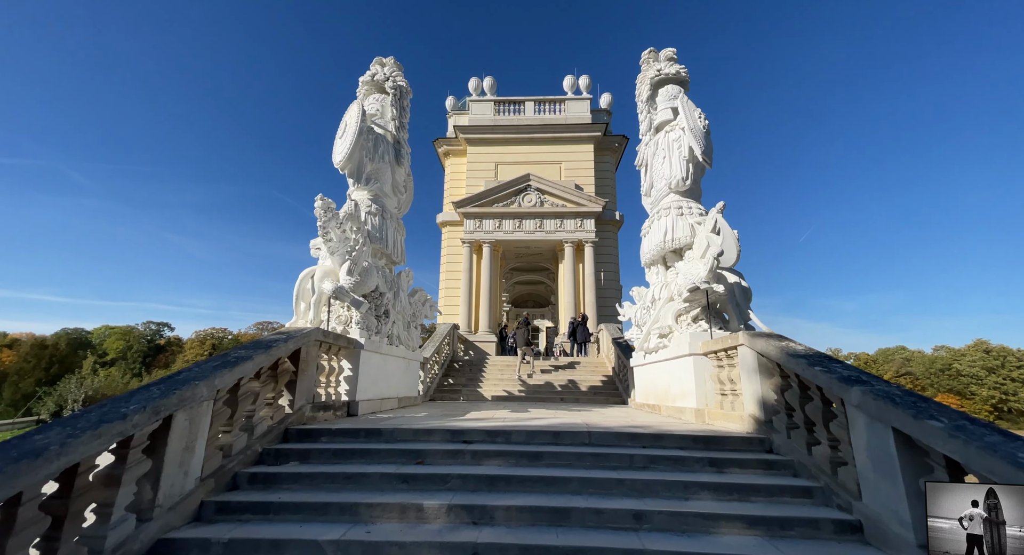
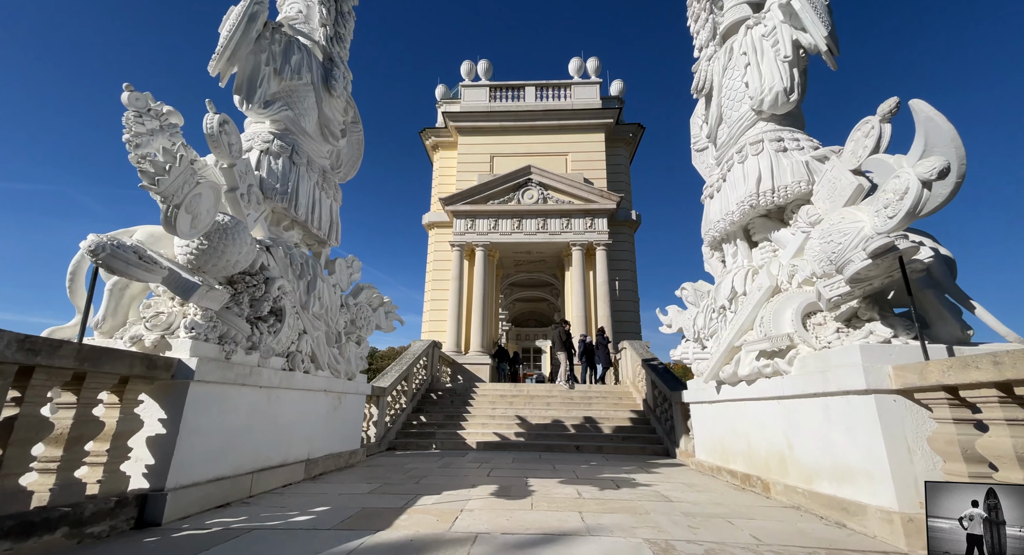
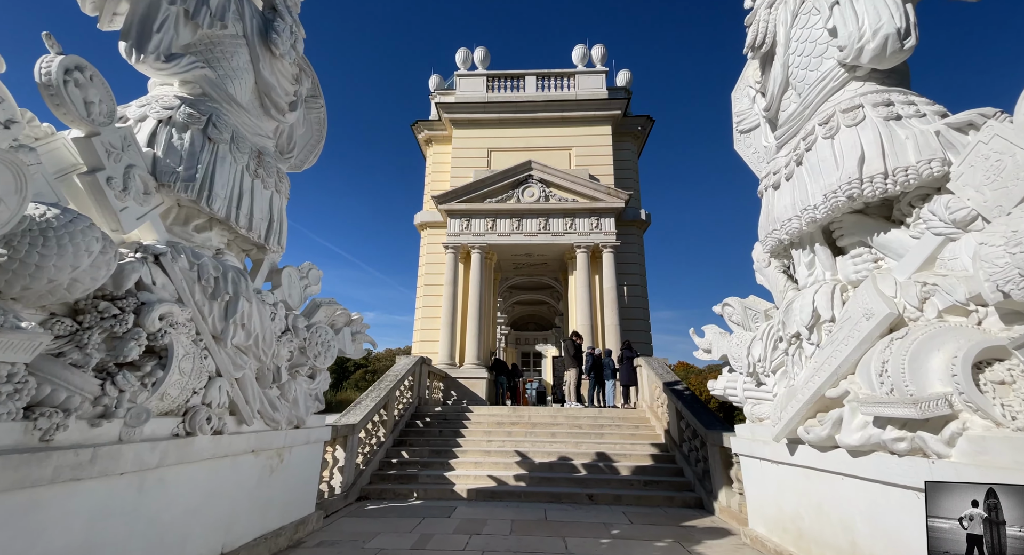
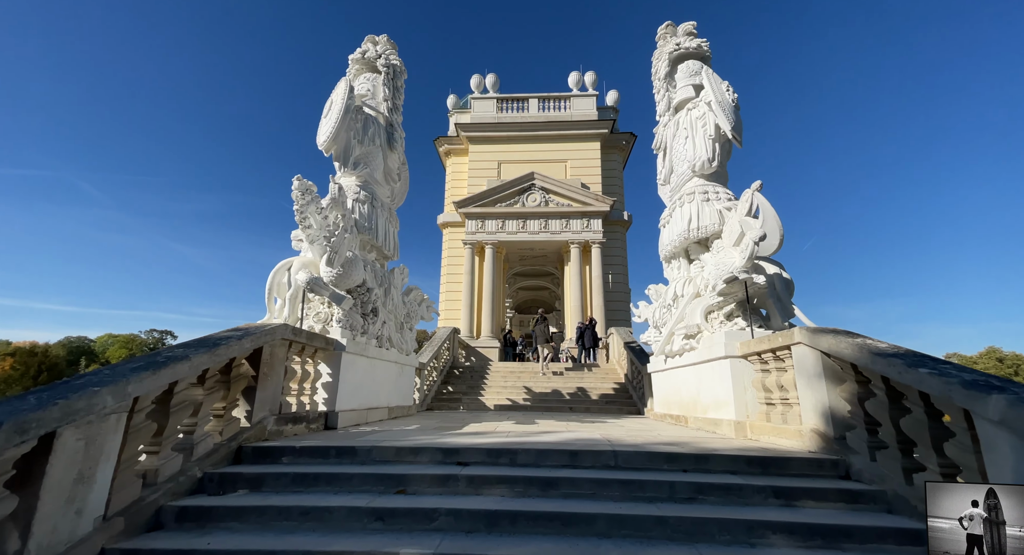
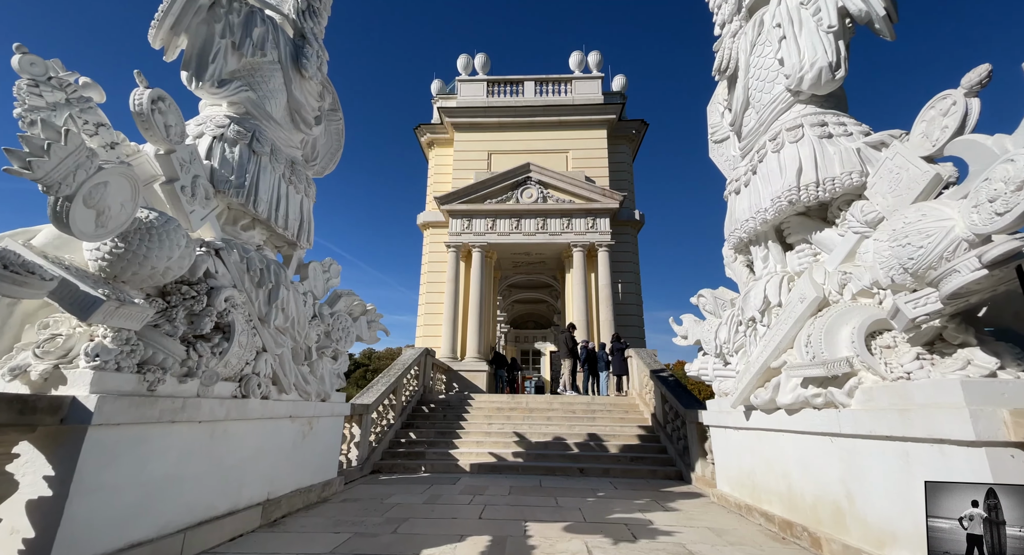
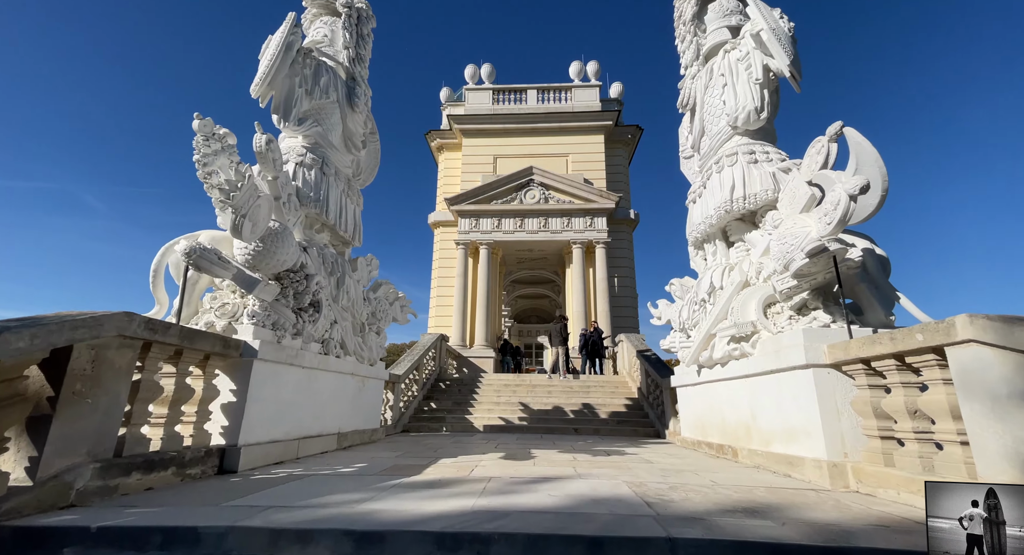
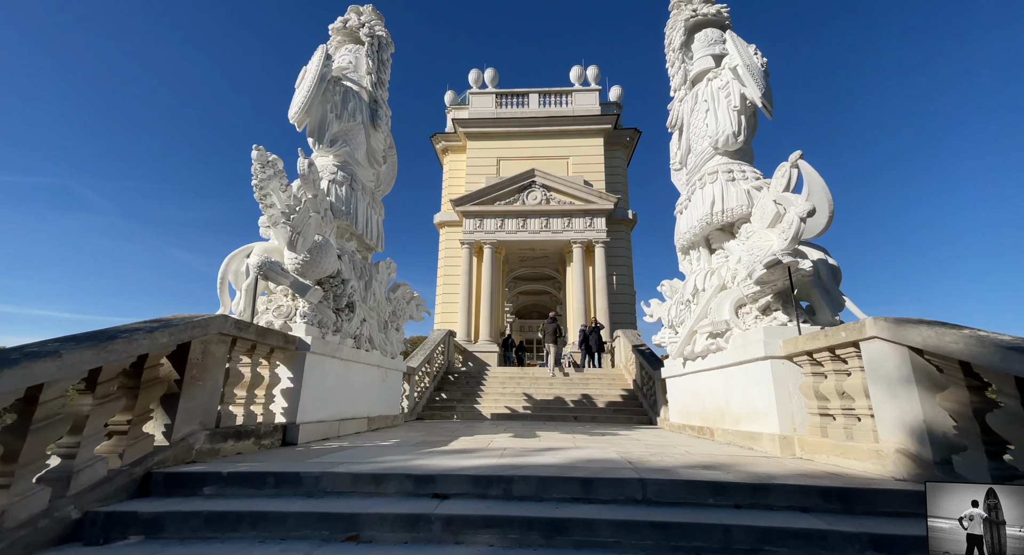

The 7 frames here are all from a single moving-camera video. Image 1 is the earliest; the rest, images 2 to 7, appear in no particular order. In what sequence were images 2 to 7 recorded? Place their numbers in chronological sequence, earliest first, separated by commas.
4, 7, 6, 2, 5, 3
